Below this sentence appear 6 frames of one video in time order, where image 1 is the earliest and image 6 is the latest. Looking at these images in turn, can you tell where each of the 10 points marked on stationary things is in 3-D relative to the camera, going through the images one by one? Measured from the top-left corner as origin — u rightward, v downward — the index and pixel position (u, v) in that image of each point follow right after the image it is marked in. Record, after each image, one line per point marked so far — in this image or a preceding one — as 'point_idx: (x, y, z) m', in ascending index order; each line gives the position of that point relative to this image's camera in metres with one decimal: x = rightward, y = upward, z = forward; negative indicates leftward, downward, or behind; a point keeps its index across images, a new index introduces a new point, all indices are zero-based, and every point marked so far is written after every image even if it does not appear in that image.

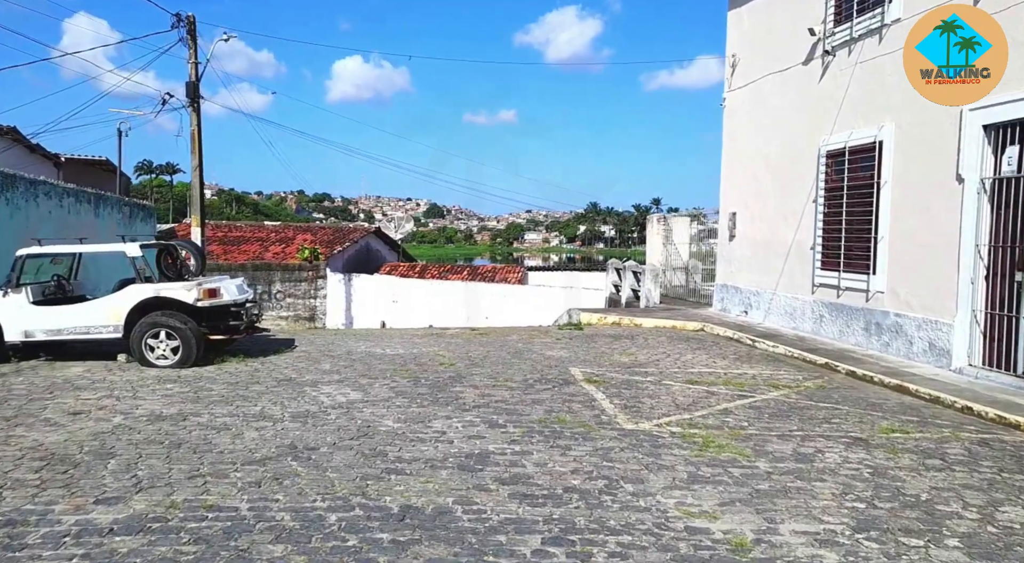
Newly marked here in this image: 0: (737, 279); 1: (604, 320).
0: (+4.4, 0.0, +15.3) m
1: (+1.8, -0.8, +15.4) m
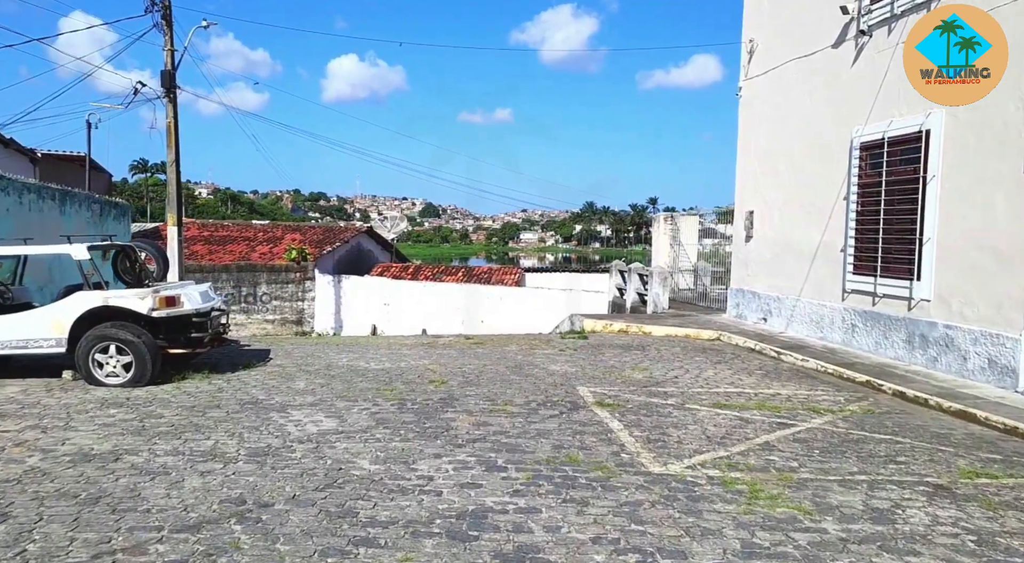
0: (+4.4, 0.0, +14.2) m
1: (+1.8, -0.8, +14.3) m
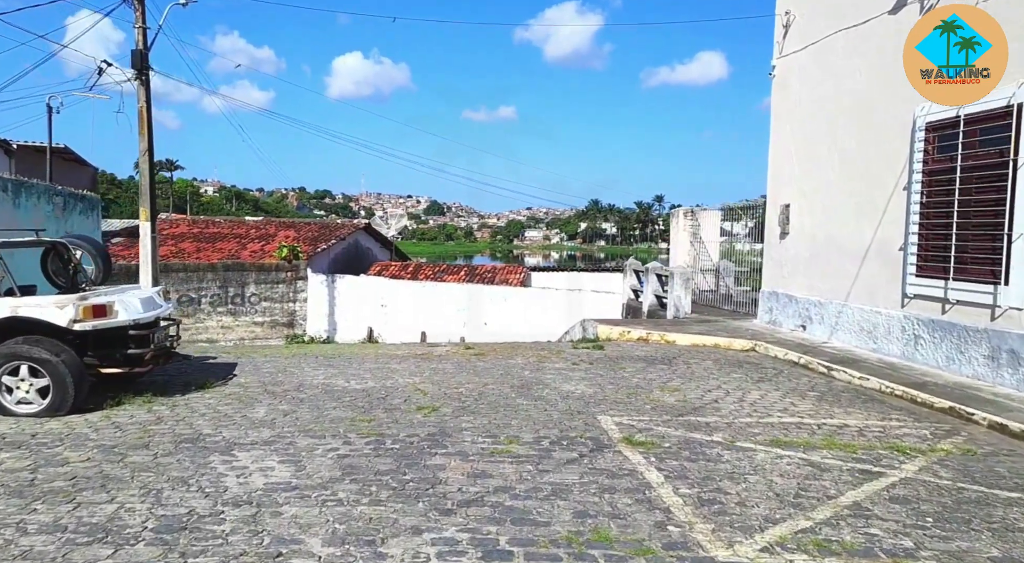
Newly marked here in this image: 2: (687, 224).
0: (+4.5, -0.1, +12.6) m
1: (+1.9, -0.9, +12.7) m
2: (+3.9, +1.3, +17.6) m
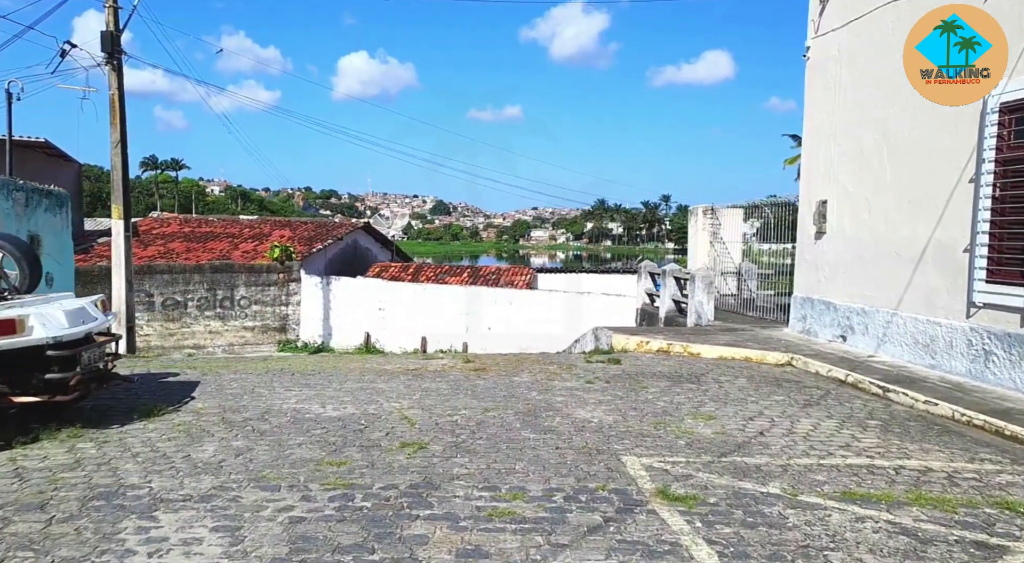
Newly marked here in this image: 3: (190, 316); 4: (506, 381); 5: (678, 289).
0: (+4.5, -0.1, +11.3) m
1: (+1.9, -0.9, +11.4) m
2: (+4.0, +1.2, +16.3) m
3: (-8.0, -0.9, +19.5) m
4: (-0.1, -1.1, +8.8) m
5: (+3.1, -0.1, +14.6) m
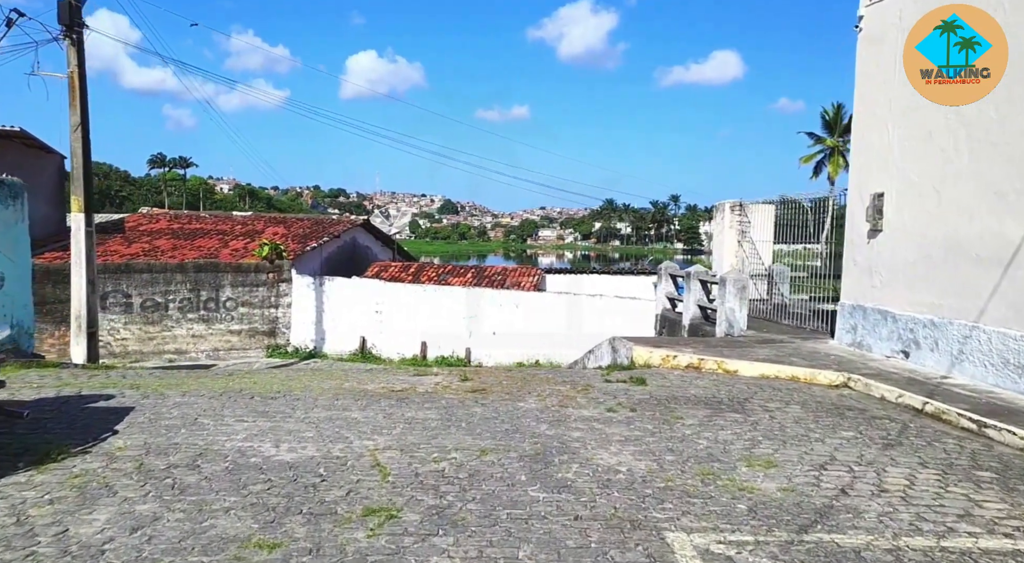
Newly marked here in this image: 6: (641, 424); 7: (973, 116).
0: (+4.6, -0.2, +9.7) m
1: (+2.0, -1.0, +9.9) m
2: (+4.2, +1.2, +14.7) m
3: (-7.9, -0.9, +18.0) m
4: (0.0, -1.2, +7.2) m
5: (+3.2, -0.2, +13.0) m
6: (+1.1, -1.2, +6.8) m
7: (+4.8, +1.7, +8.1) m
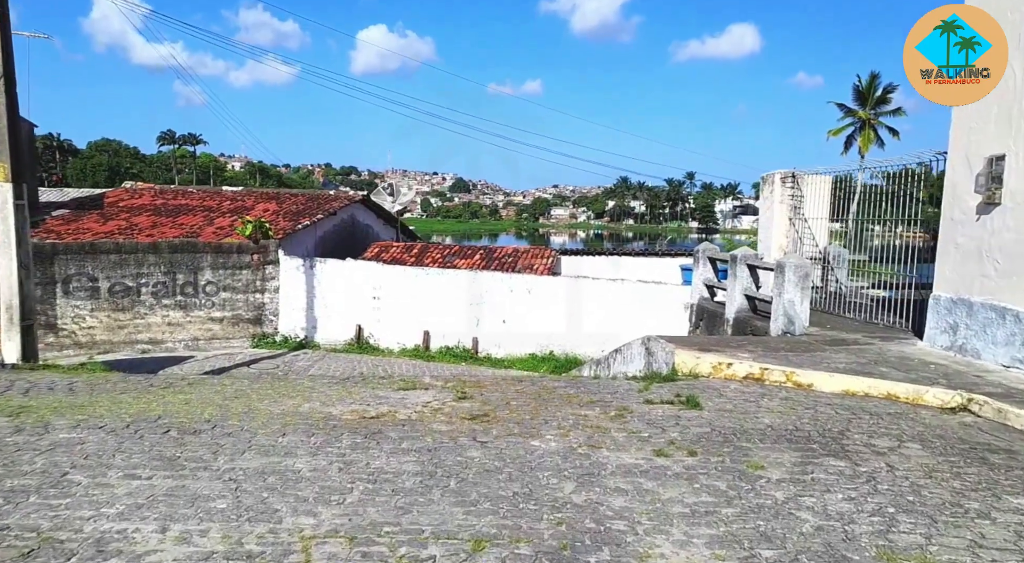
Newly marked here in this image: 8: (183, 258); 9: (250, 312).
0: (+4.7, -0.1, +7.6) m
1: (+2.1, -0.9, +7.8) m
2: (+4.4, +1.4, +12.5) m
3: (-7.6, -0.5, +16.1) m
4: (+0.1, -1.1, +5.2) m
5: (+3.4, 0.0, +10.9) m
6: (+1.2, -1.2, +4.7) m
7: (+4.9, +1.8, +5.9) m
8: (-6.9, +0.5, +16.3) m
9: (-5.7, -0.7, +16.7) m
